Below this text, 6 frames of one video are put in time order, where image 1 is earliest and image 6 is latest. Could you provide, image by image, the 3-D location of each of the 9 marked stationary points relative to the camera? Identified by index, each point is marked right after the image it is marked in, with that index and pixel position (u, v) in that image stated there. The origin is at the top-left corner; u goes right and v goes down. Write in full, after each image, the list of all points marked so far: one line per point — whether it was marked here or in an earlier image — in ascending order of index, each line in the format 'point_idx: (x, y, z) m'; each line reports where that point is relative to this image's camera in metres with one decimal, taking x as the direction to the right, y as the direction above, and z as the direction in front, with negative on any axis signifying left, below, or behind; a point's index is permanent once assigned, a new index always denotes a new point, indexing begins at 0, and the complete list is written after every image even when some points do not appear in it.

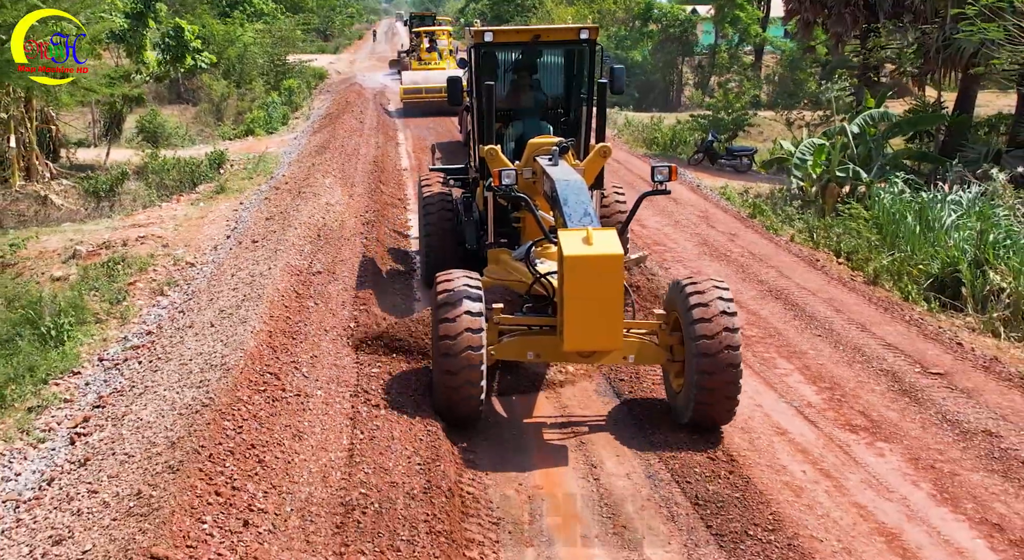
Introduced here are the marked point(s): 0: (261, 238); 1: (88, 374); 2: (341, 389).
0: (-2.7, +0.5, +13.5) m
1: (-3.5, -0.8, +10.0) m
2: (-1.2, -0.6, +8.9) m
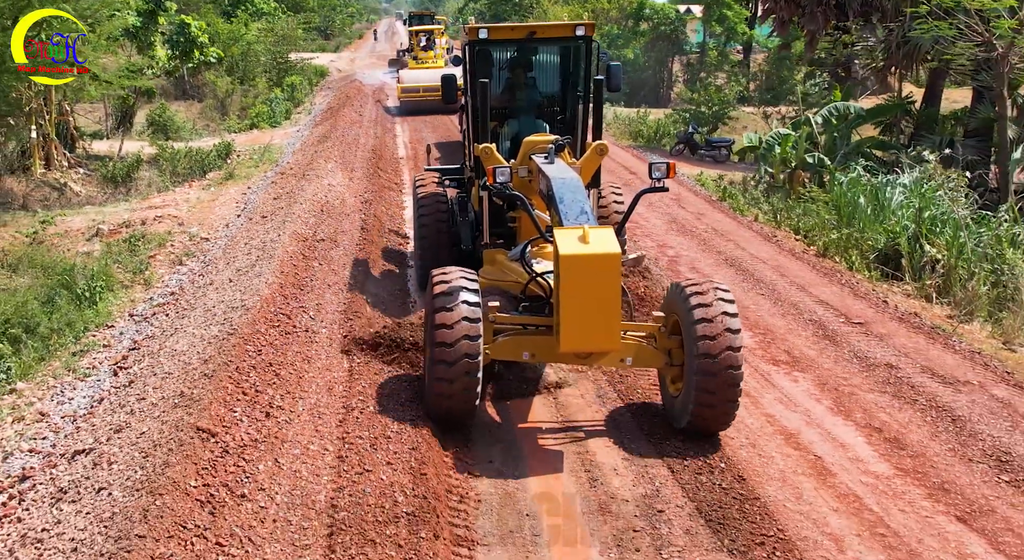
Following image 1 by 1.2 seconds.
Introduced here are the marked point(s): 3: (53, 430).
0: (-2.9, +0.8, +15.0) m
1: (-3.6, -0.4, +11.5) m
2: (-1.4, -0.3, +10.3) m
3: (-3.2, -1.0, +8.8) m
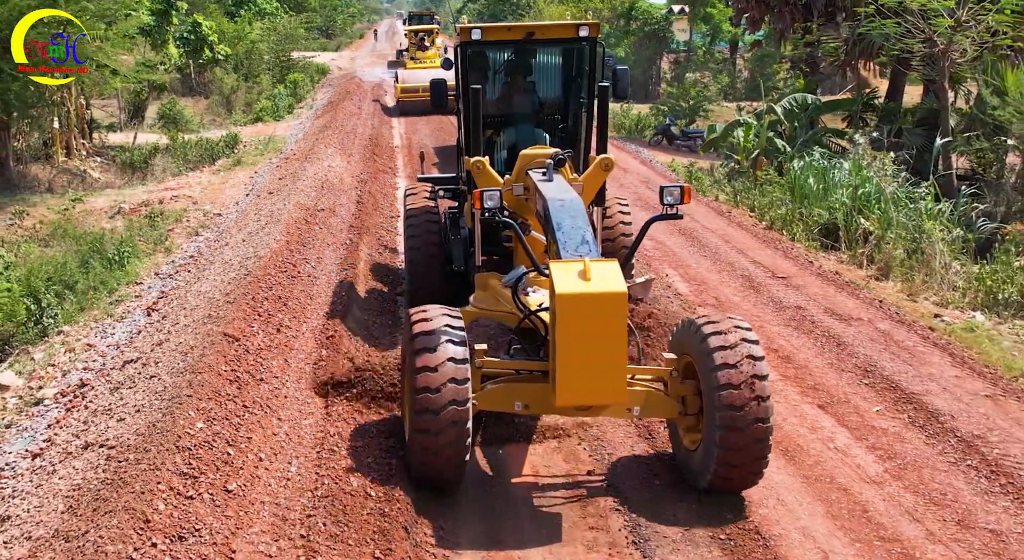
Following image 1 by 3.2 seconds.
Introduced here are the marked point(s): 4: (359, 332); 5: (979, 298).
0: (-3.2, +1.2, +16.8) m
1: (-3.9, 0.0, +13.3) m
2: (-1.7, +0.1, +12.2) m
3: (-3.5, -0.6, +10.6) m
4: (-1.3, -0.4, +10.8) m
5: (+5.0, -0.2, +13.2) m
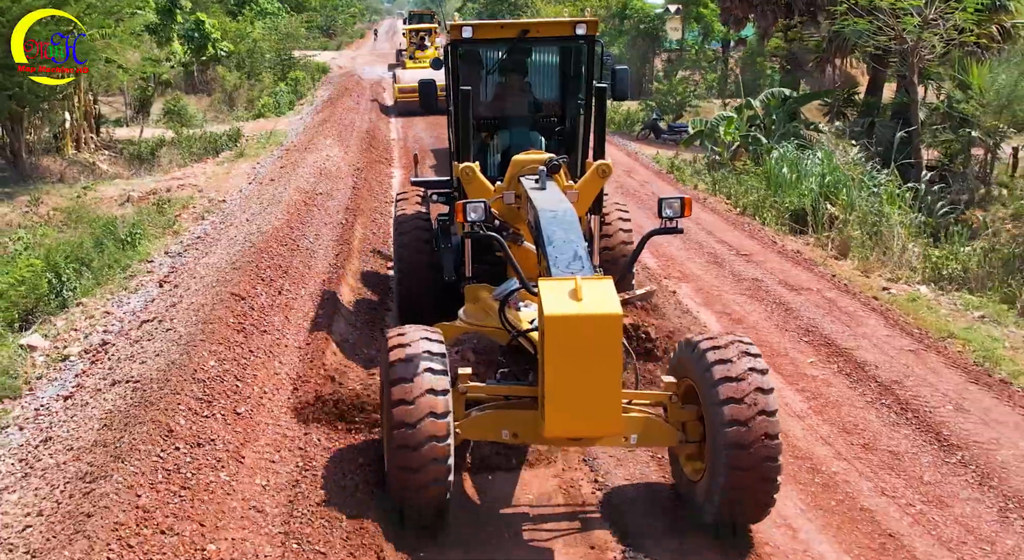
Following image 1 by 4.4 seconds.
0: (-3.4, +1.5, +17.8) m
1: (-4.1, +0.2, +14.4) m
2: (-1.9, +0.4, +13.2) m
3: (-3.7, -0.4, +11.7) m
4: (-1.5, -0.2, +11.9) m
5: (+4.8, +0.1, +14.3) m
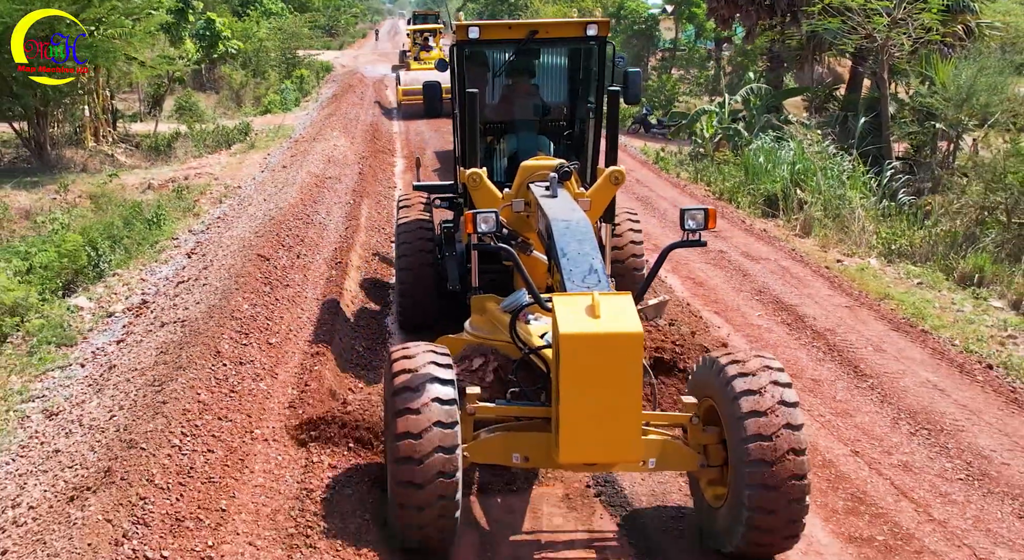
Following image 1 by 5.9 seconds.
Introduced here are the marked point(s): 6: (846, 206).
0: (-3.5, +1.8, +19.3) m
1: (-4.2, +0.5, +15.9) m
2: (-2.0, +0.7, +14.7) m
3: (-3.8, 0.0, +13.2) m
4: (-1.6, +0.1, +13.3) m
5: (+4.7, +0.4, +15.7) m
6: (+4.7, +1.0, +17.3) m
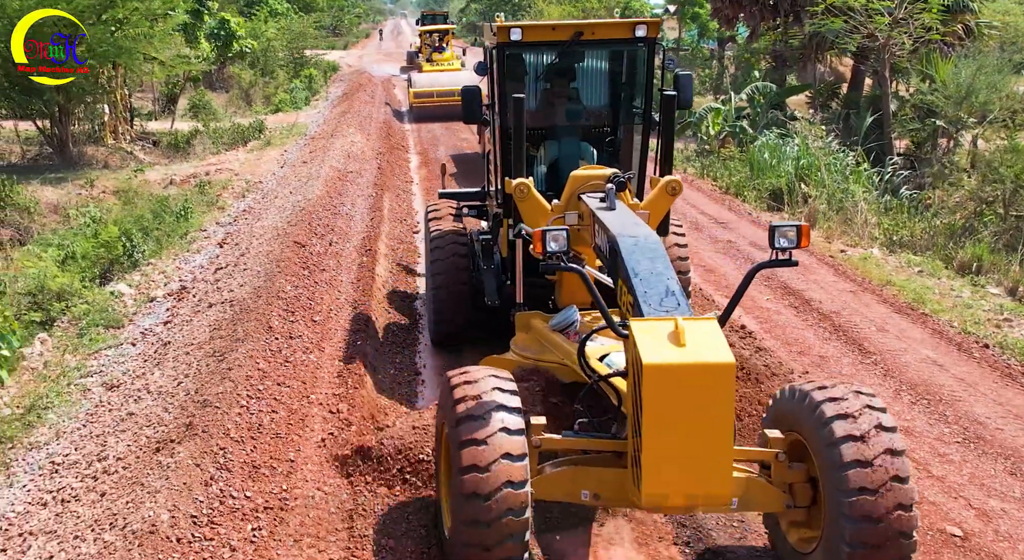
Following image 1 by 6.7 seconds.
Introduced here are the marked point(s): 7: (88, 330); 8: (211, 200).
0: (-3.3, +1.9, +19.9) m
1: (-4.0, +0.7, +16.5) m
2: (-1.8, +0.8, +15.3) m
3: (-3.6, +0.1, +13.8) m
4: (-1.4, +0.3, +14.0) m
5: (+4.9, +0.5, +16.3) m
6: (+4.9, +1.2, +17.9) m
7: (-4.0, -0.5, +11.8) m
8: (-4.5, +1.2, +18.7) m
